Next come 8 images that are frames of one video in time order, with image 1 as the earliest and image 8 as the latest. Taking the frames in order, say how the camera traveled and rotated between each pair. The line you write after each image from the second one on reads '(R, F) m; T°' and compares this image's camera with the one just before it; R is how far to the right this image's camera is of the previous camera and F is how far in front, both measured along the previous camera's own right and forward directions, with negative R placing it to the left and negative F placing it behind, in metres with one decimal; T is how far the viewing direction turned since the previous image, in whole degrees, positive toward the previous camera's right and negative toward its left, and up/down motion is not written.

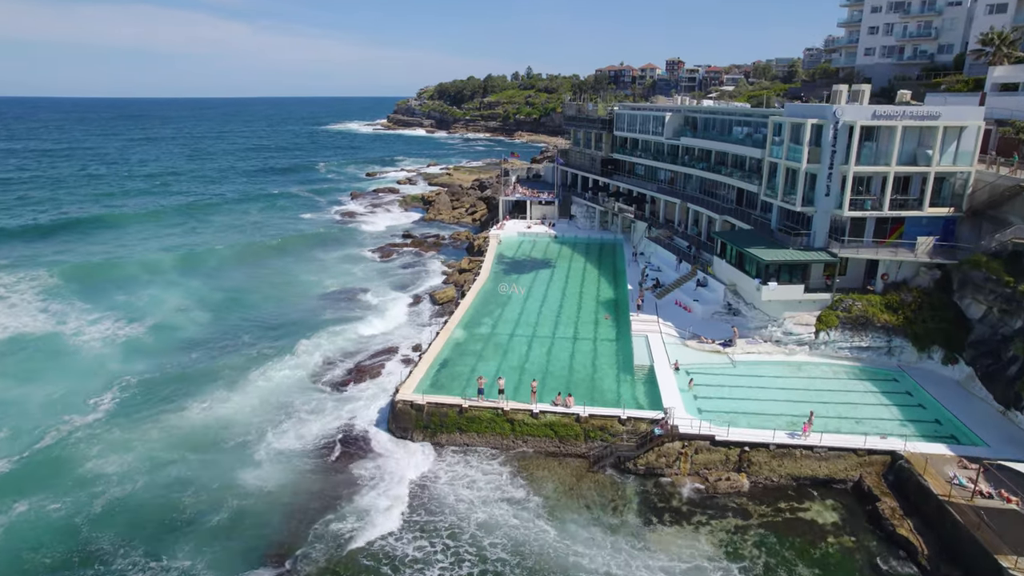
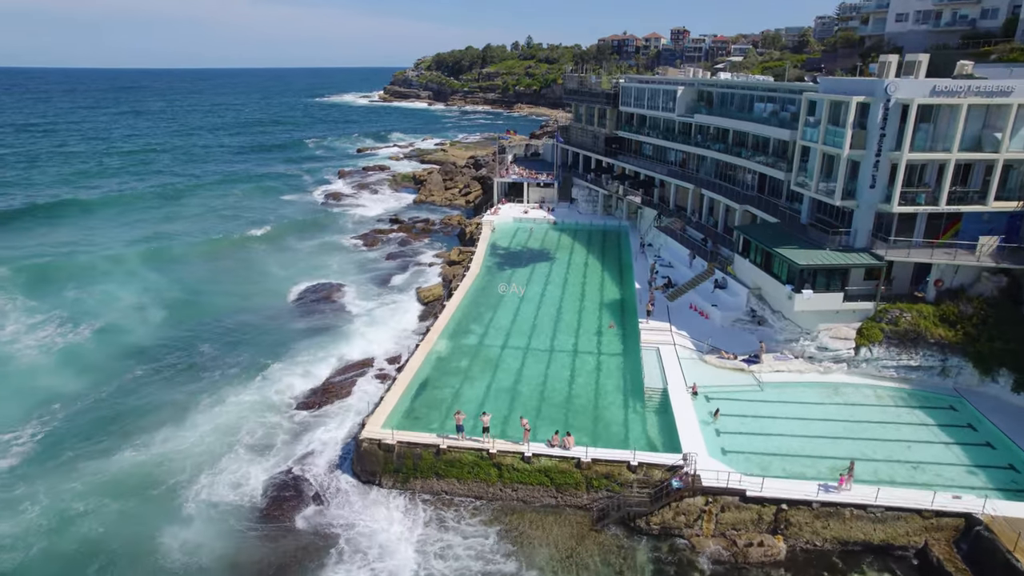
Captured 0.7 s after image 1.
(+0.5, +4.8) m; 0°
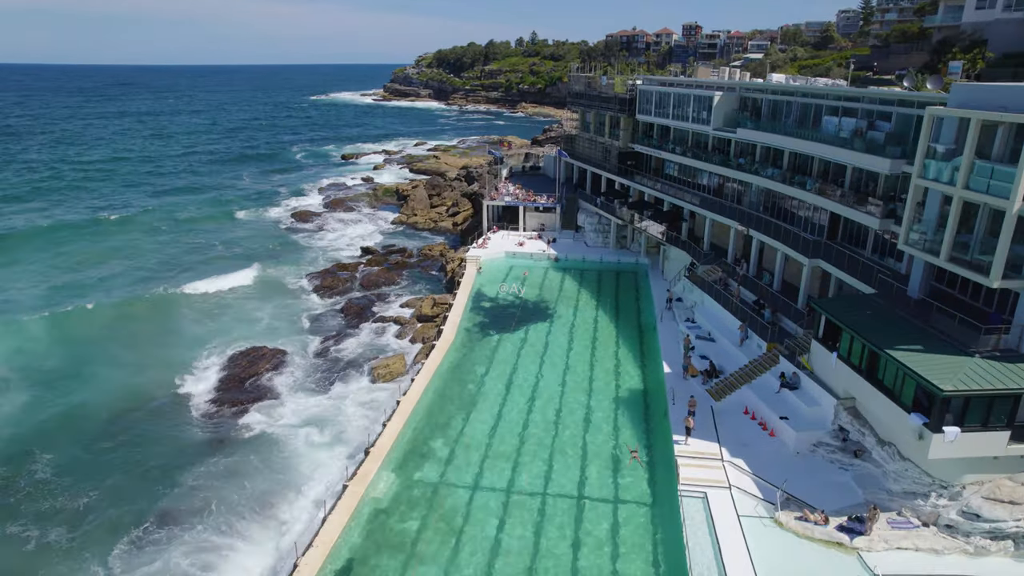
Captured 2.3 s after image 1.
(+1.0, +10.4) m; -1°
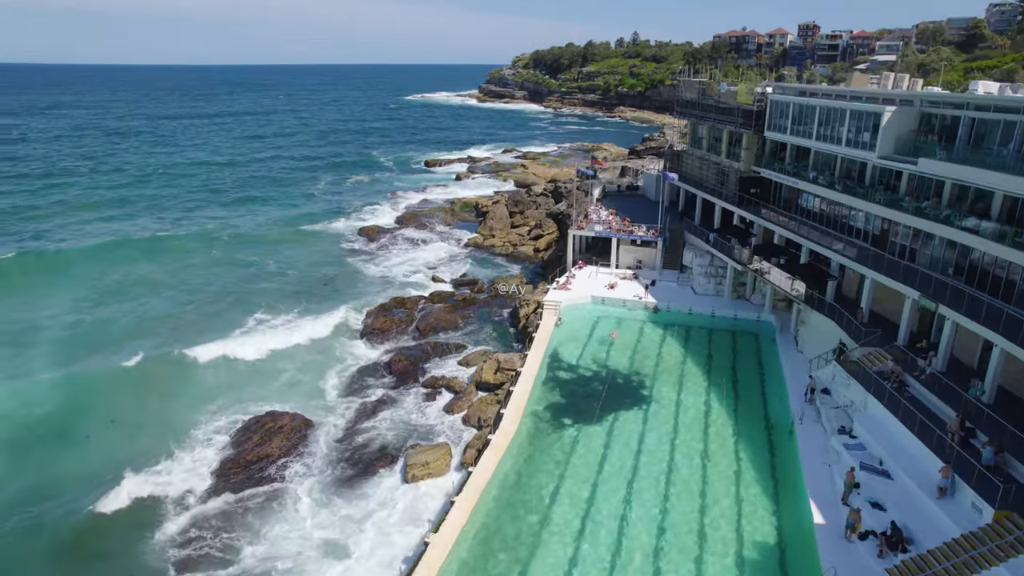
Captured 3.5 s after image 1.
(0.0, +7.8) m; -8°
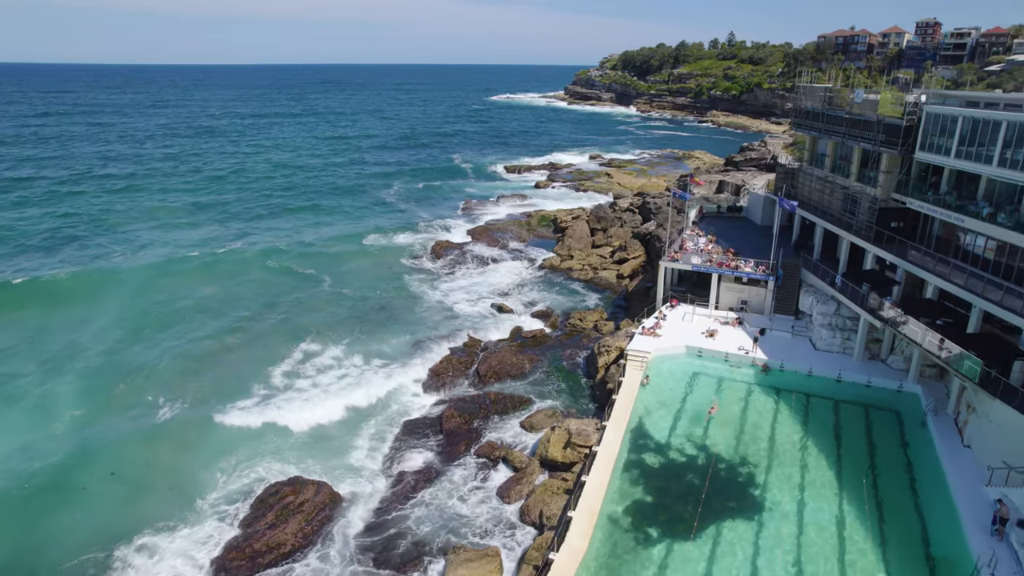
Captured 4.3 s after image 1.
(-0.1, +5.5) m; -7°
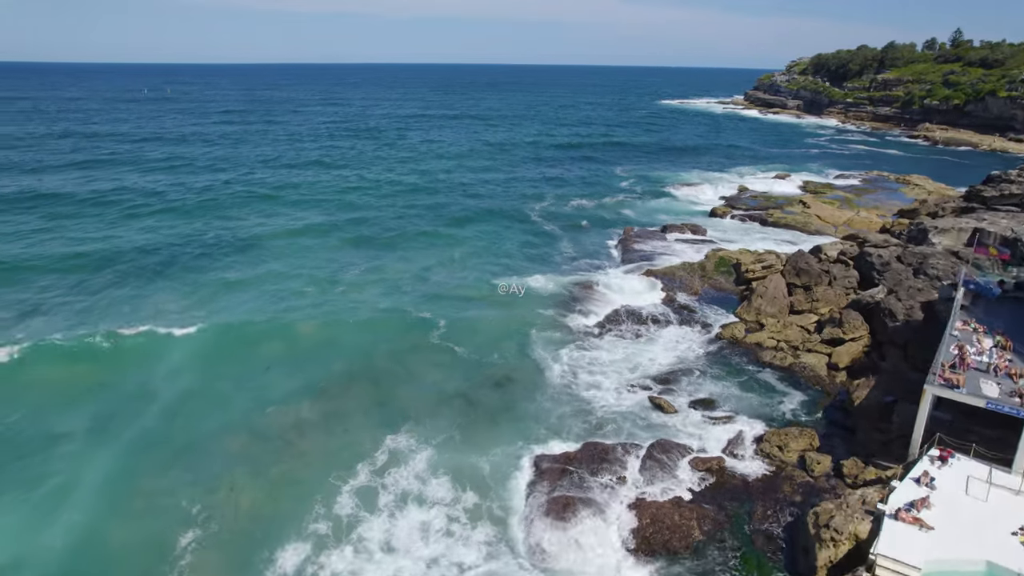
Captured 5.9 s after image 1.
(-0.8, +10.4) m; -13°
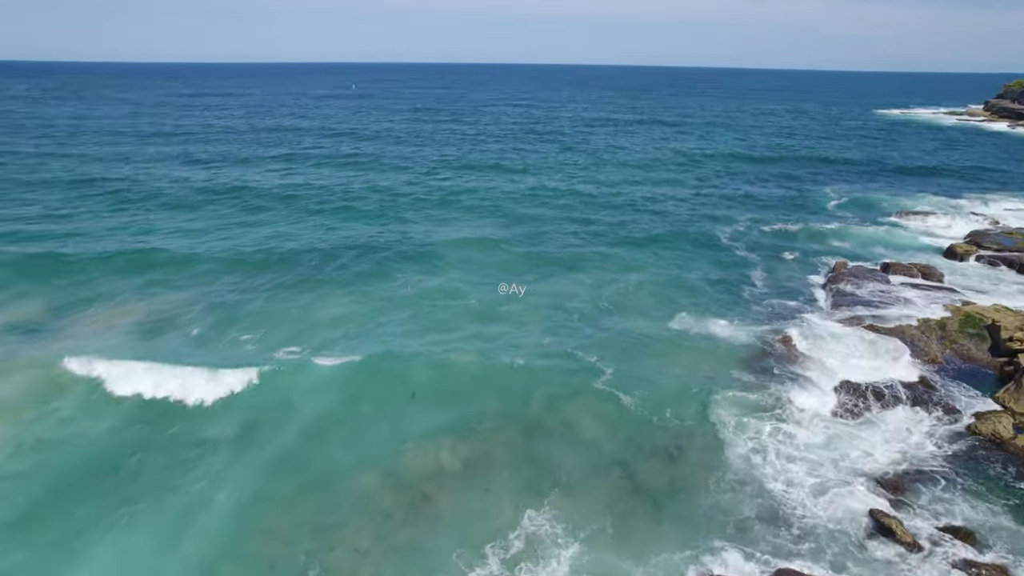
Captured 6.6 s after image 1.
(-0.7, +4.9) m; -15°
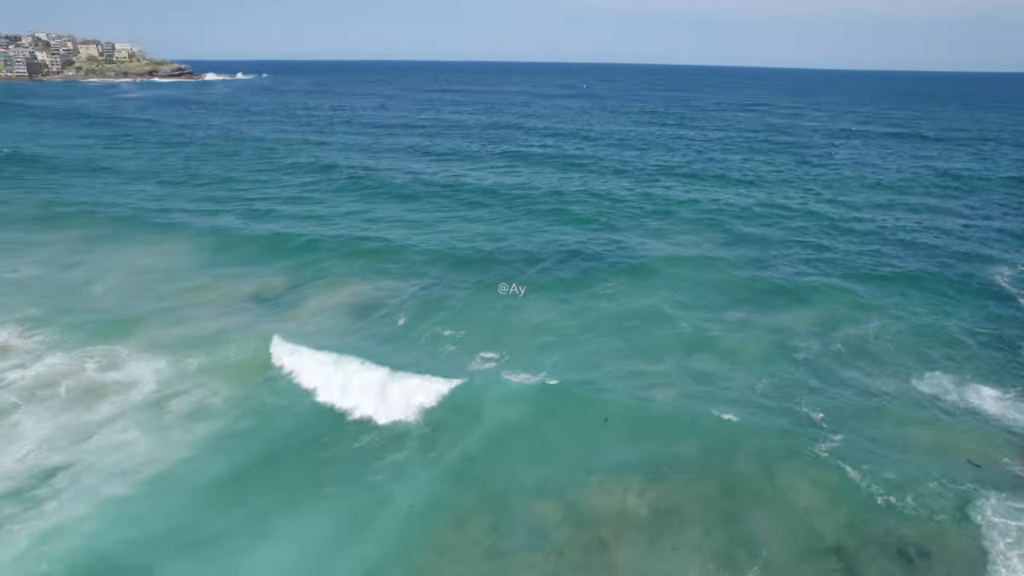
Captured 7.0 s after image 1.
(-0.5, +2.2) m; -17°
